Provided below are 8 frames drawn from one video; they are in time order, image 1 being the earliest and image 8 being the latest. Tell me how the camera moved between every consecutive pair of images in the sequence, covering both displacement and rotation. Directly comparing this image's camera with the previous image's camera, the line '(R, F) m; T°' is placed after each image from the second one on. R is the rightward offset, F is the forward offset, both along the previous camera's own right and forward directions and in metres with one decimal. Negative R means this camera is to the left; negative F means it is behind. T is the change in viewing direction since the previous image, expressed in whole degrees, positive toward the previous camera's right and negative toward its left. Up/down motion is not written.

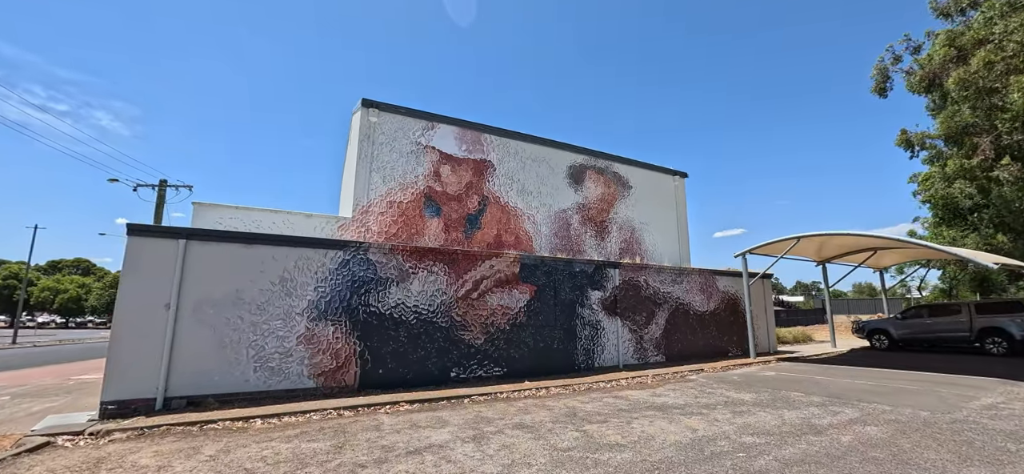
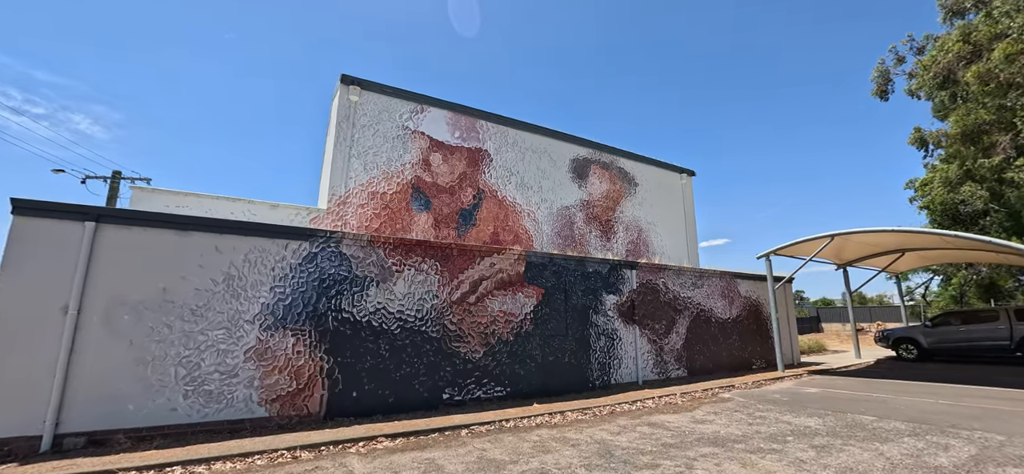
(-0.3, +1.5) m; +2°
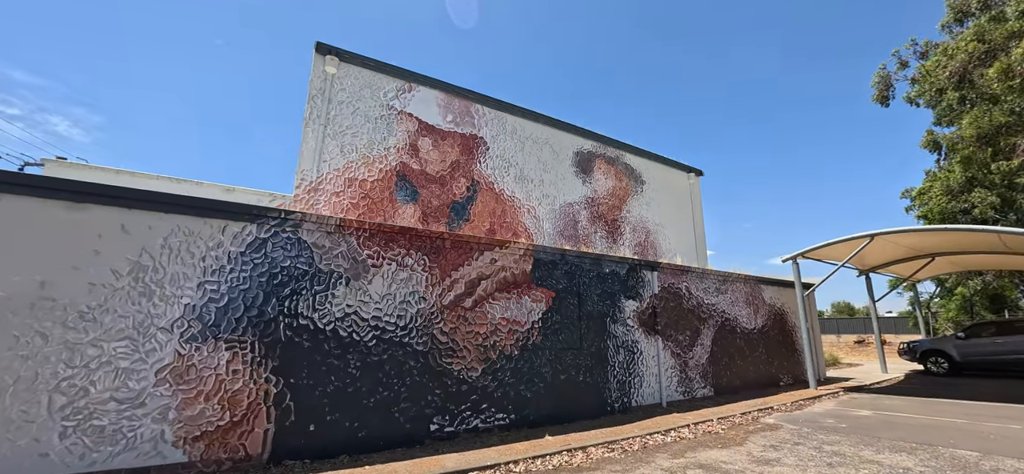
(-0.3, +1.4) m; +2°
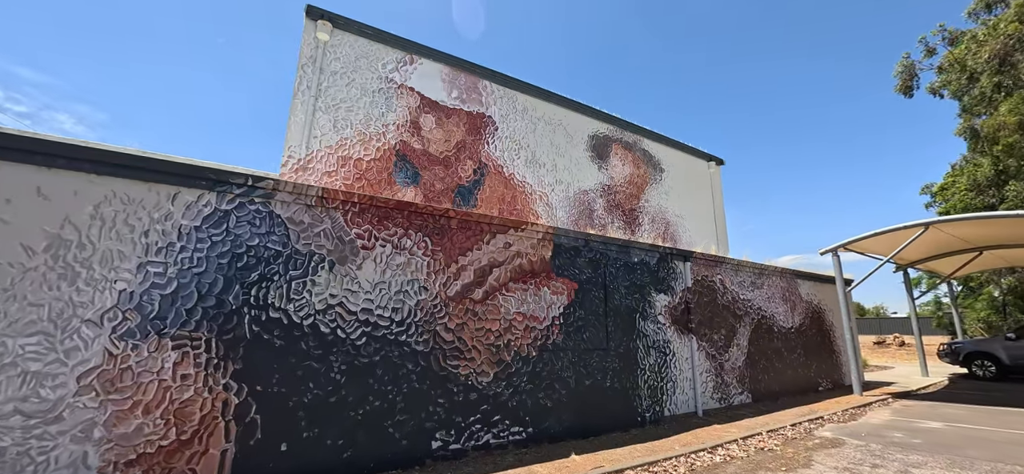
(-0.2, +1.0) m; 0°
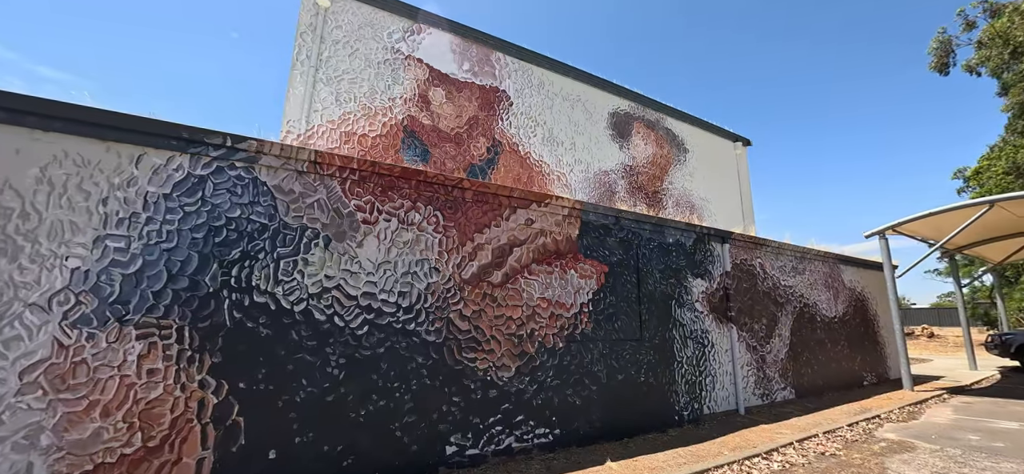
(-0.2, +0.6) m; -1°
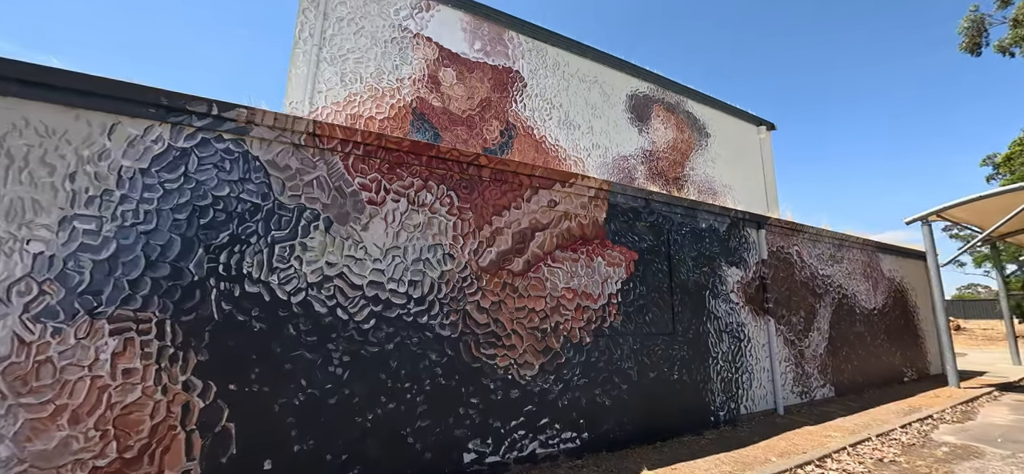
(-0.1, +0.4) m; -1°
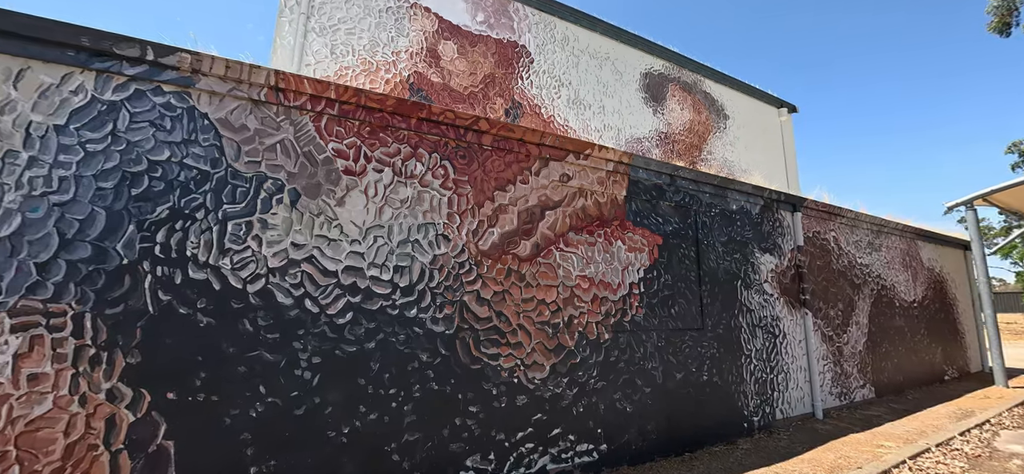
(0.0, +0.6) m; -1°
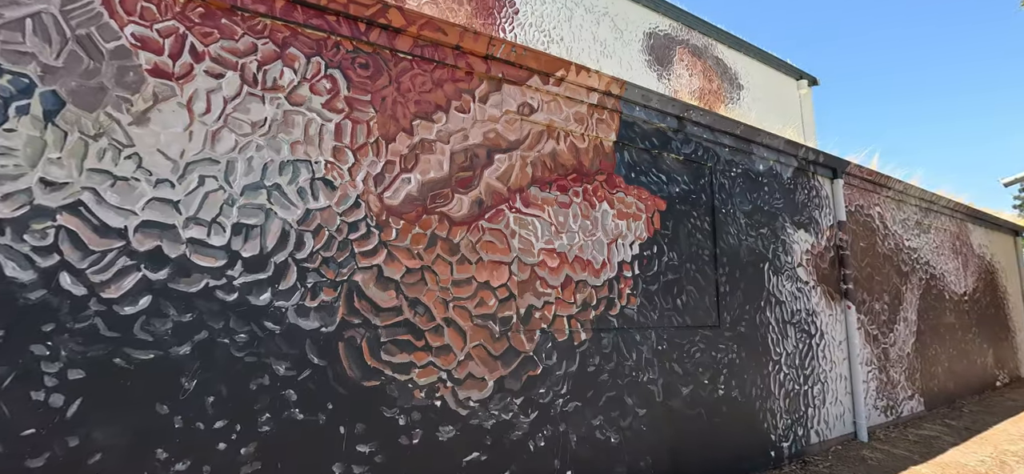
(+0.4, +1.0) m; -1°
